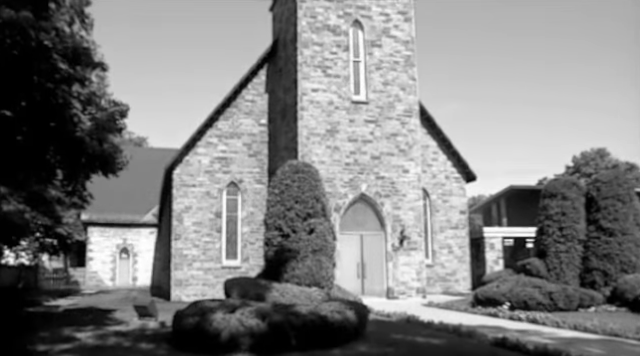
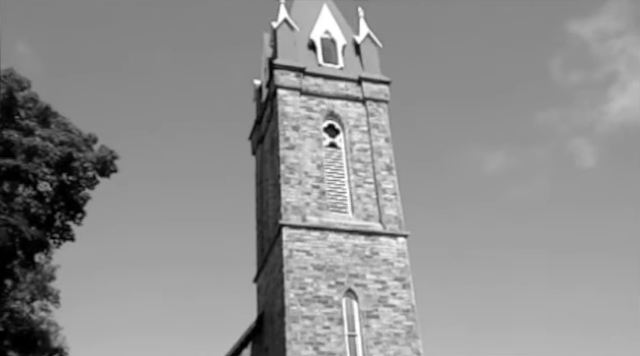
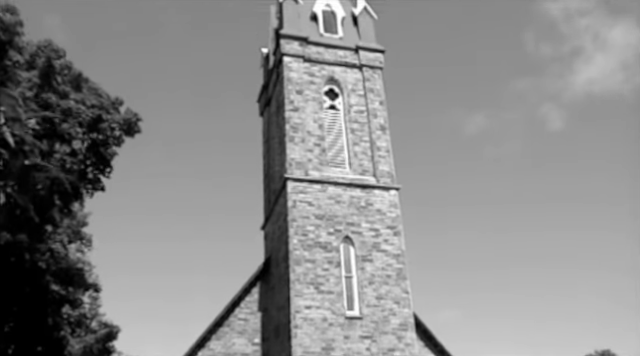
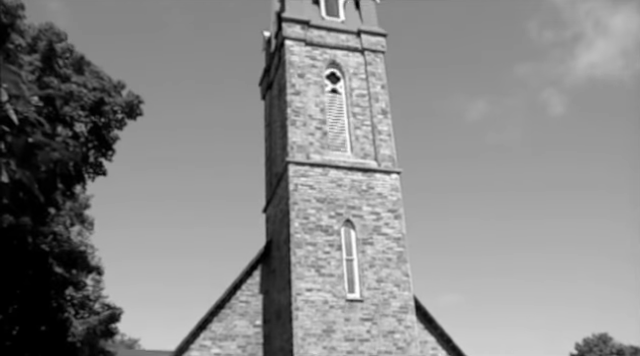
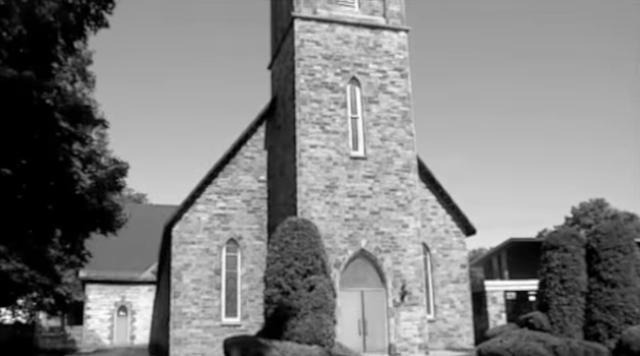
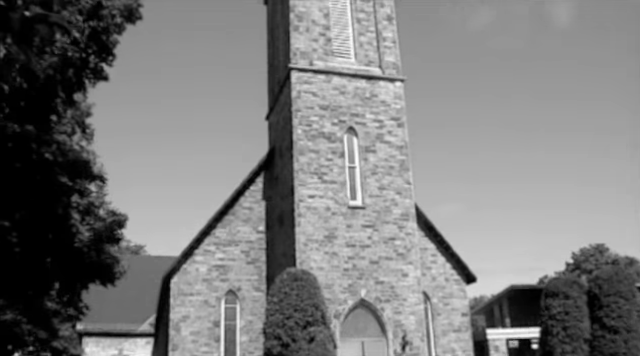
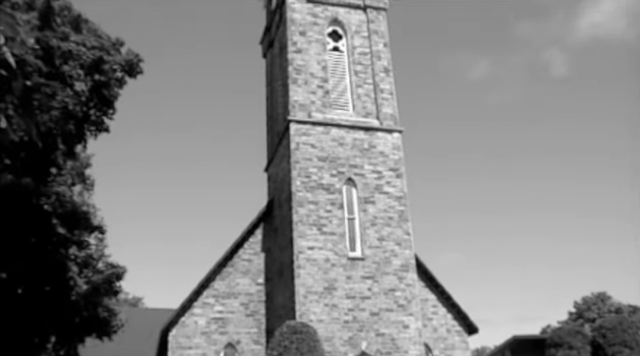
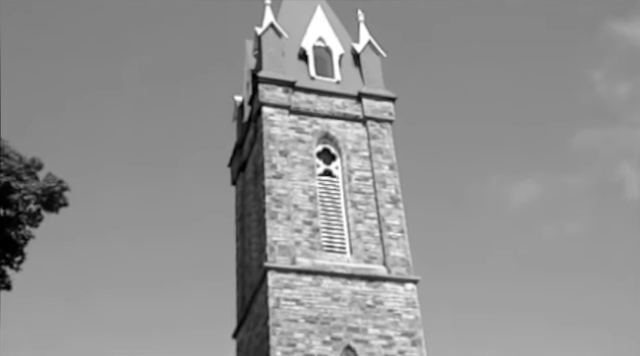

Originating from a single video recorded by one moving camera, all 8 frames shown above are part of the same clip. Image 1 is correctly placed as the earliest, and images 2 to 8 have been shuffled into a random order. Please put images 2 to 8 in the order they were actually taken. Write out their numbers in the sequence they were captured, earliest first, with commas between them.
5, 6, 7, 4, 3, 2, 8
